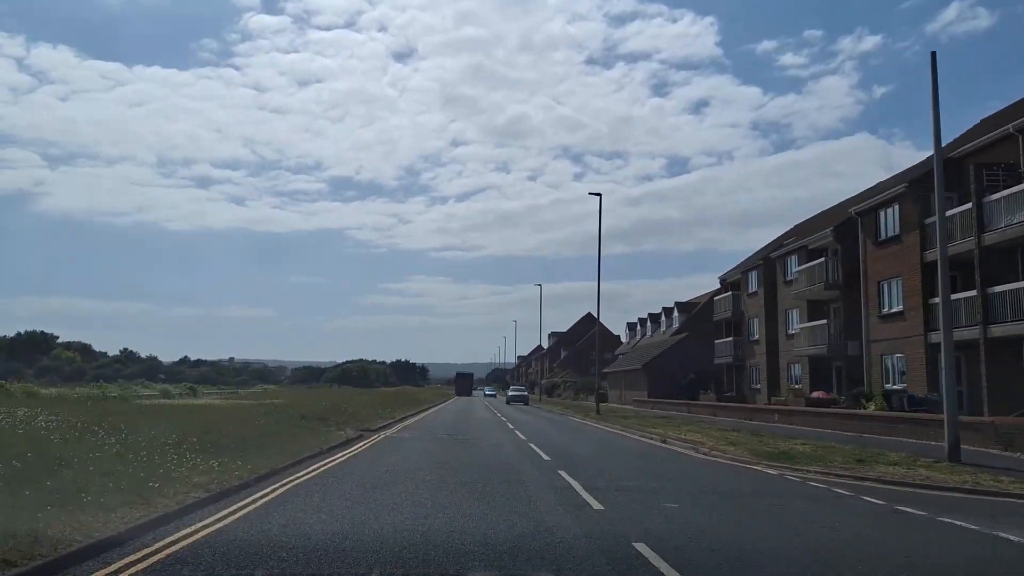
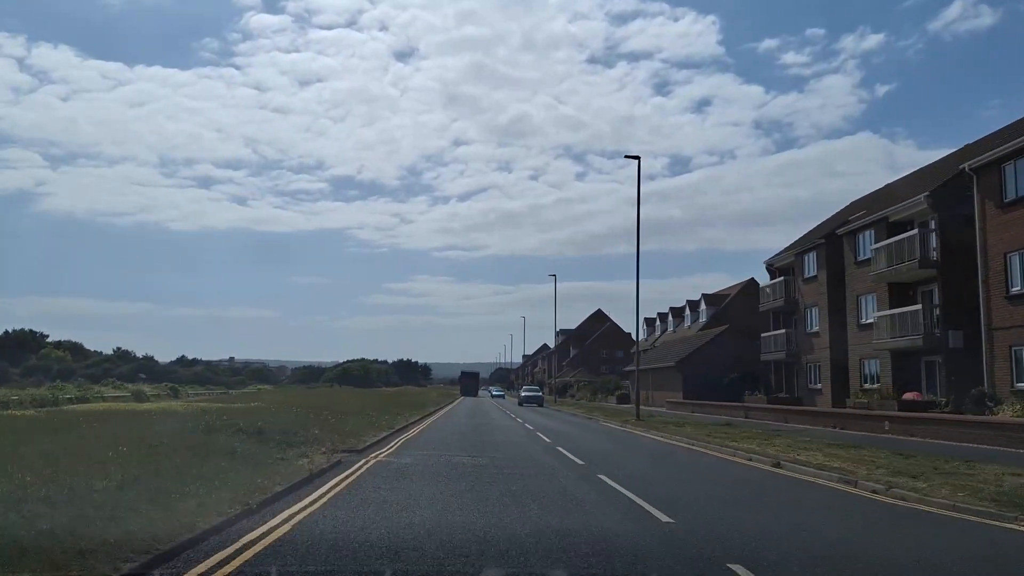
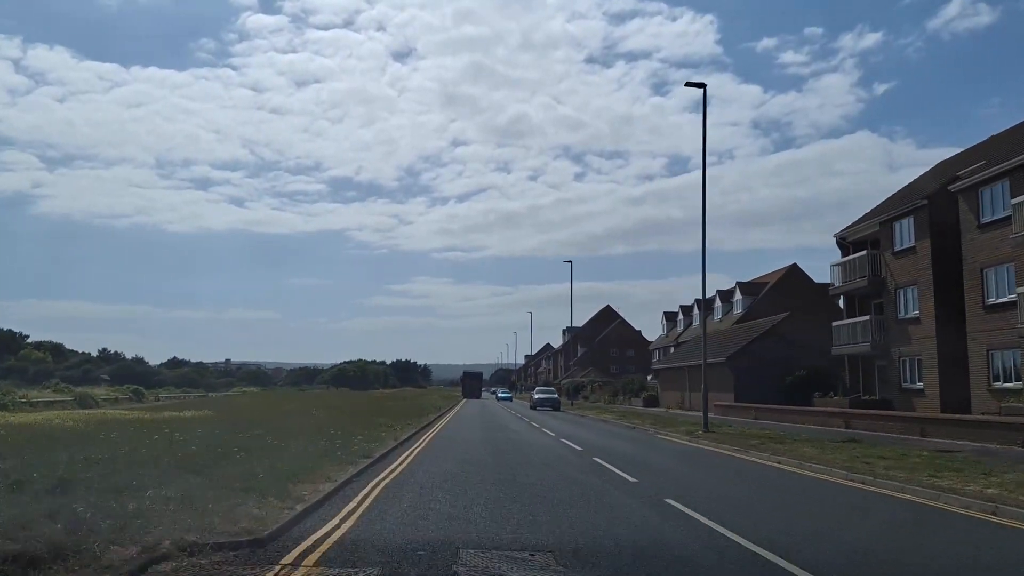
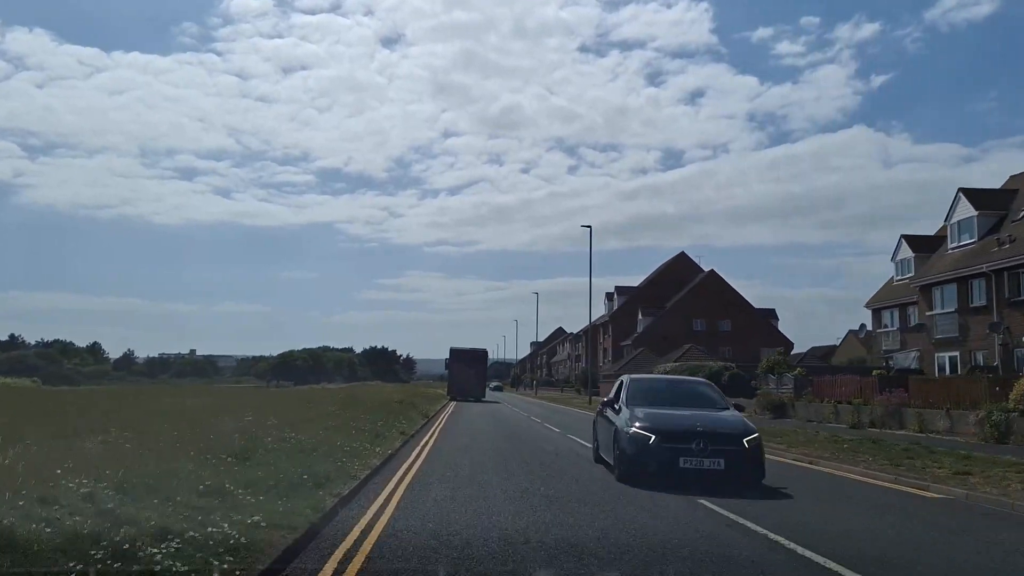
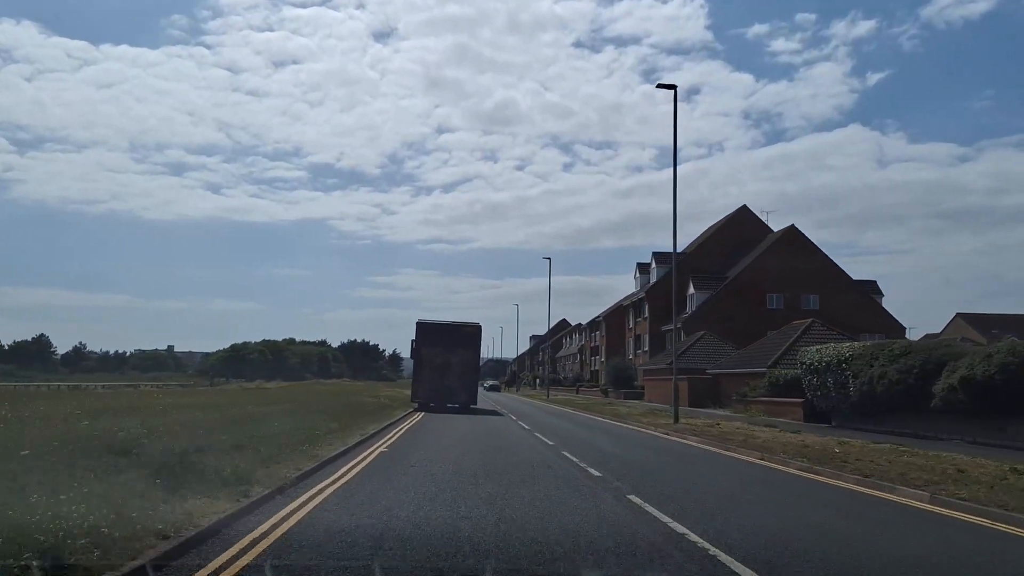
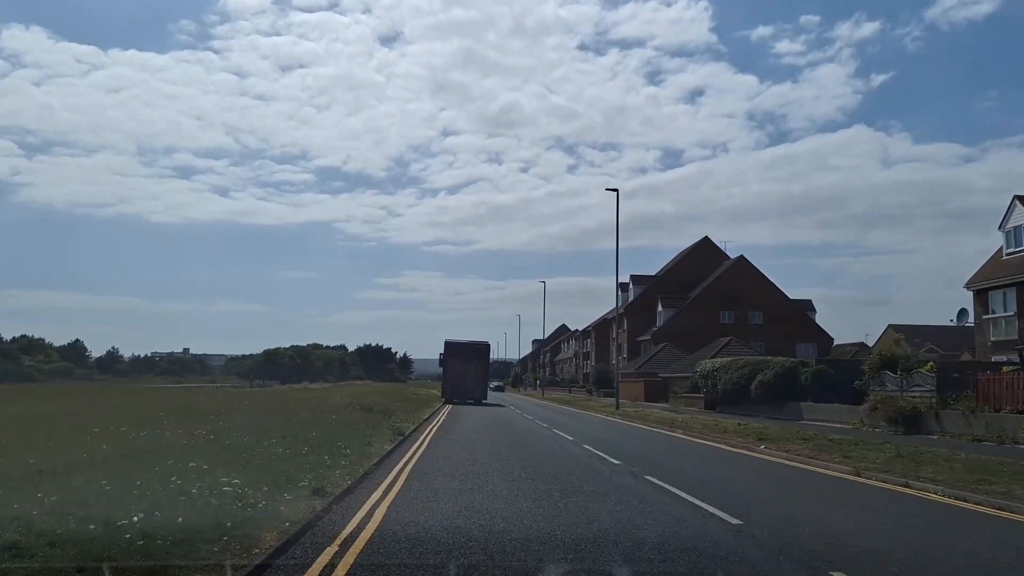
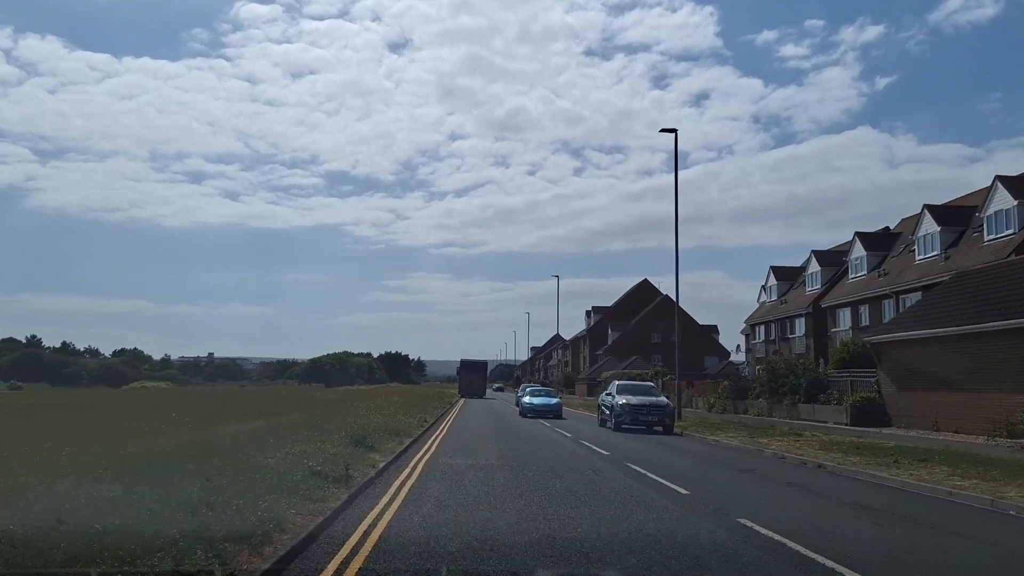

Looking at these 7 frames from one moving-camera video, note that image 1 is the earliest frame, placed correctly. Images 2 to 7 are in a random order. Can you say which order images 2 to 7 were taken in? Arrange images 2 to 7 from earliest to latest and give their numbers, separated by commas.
2, 3, 7, 4, 6, 5
